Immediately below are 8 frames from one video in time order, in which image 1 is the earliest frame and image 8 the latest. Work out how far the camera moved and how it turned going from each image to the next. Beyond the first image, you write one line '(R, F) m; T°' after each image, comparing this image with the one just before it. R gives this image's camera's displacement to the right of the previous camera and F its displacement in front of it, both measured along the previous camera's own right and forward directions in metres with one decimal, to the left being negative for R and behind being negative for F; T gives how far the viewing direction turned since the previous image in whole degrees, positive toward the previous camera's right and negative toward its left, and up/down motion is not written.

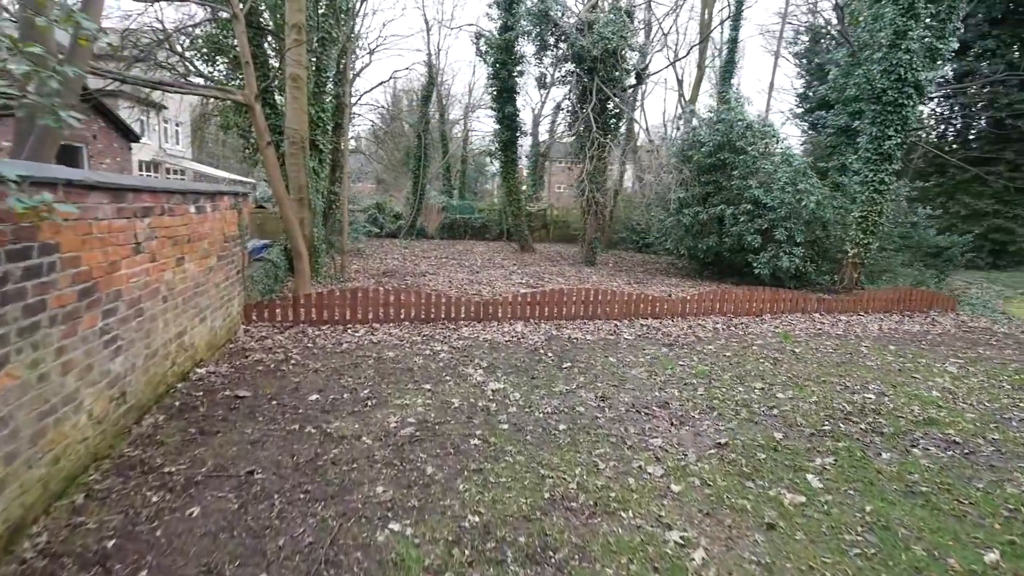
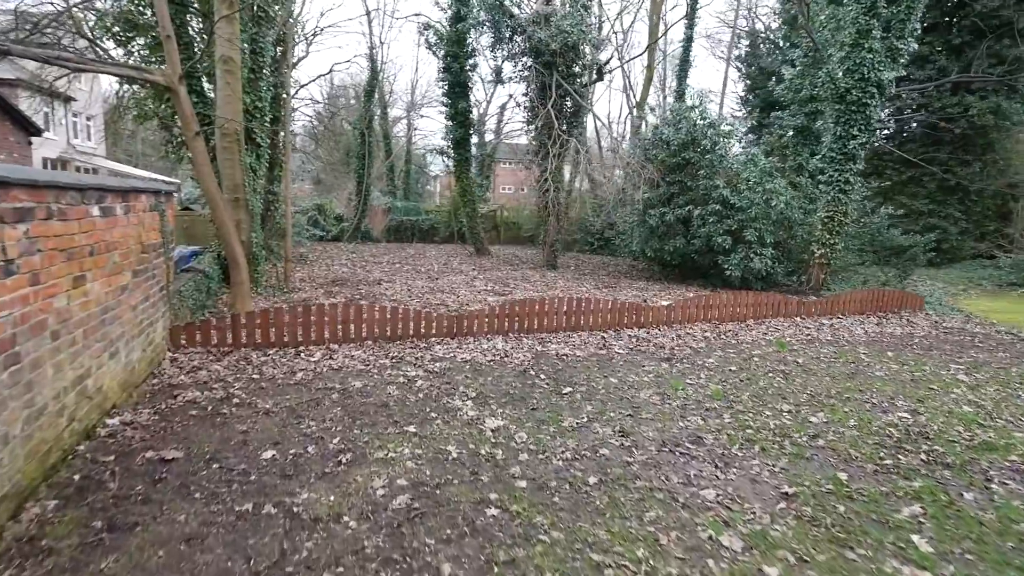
(-0.5, +0.9) m; +6°
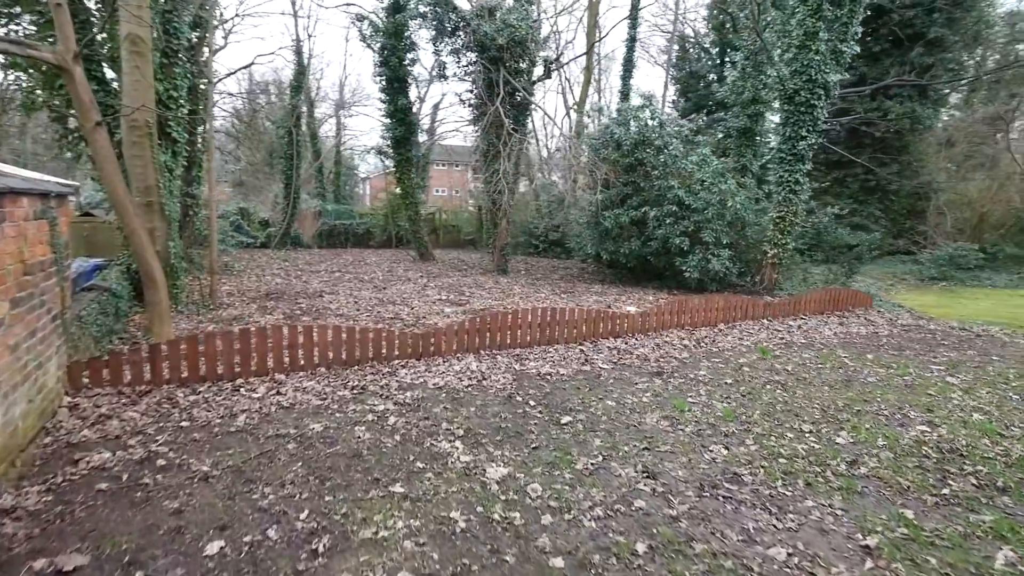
(-0.5, +0.8) m; +7°
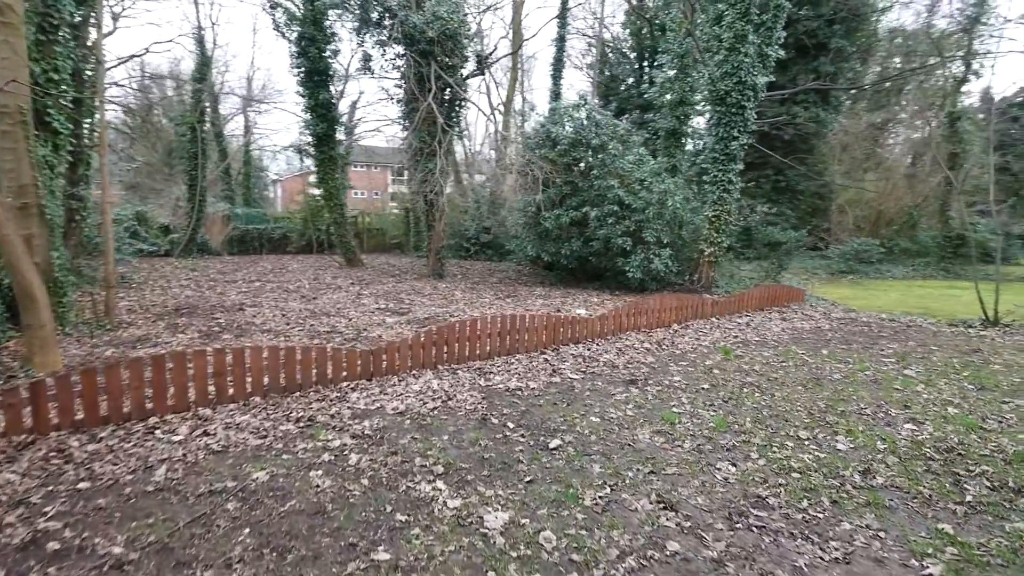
(-0.4, +0.6) m; +8°
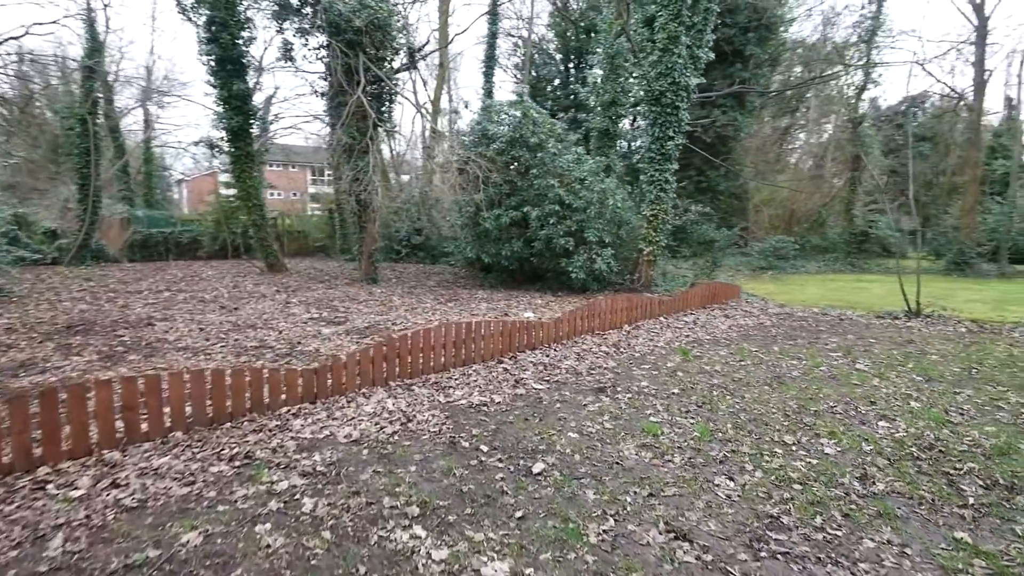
(-0.3, +0.5) m; +8°
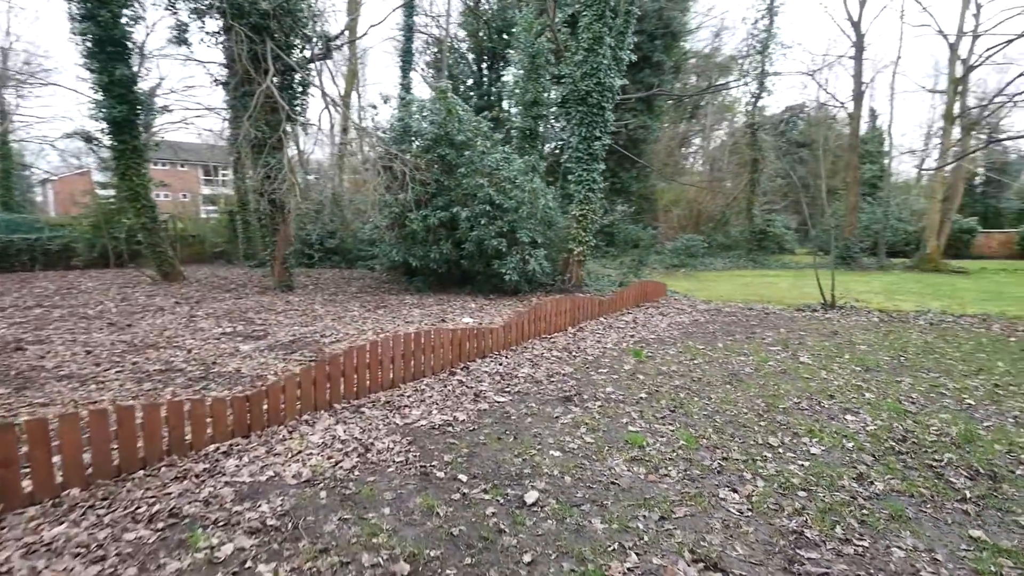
(-0.4, +0.5) m; +9°
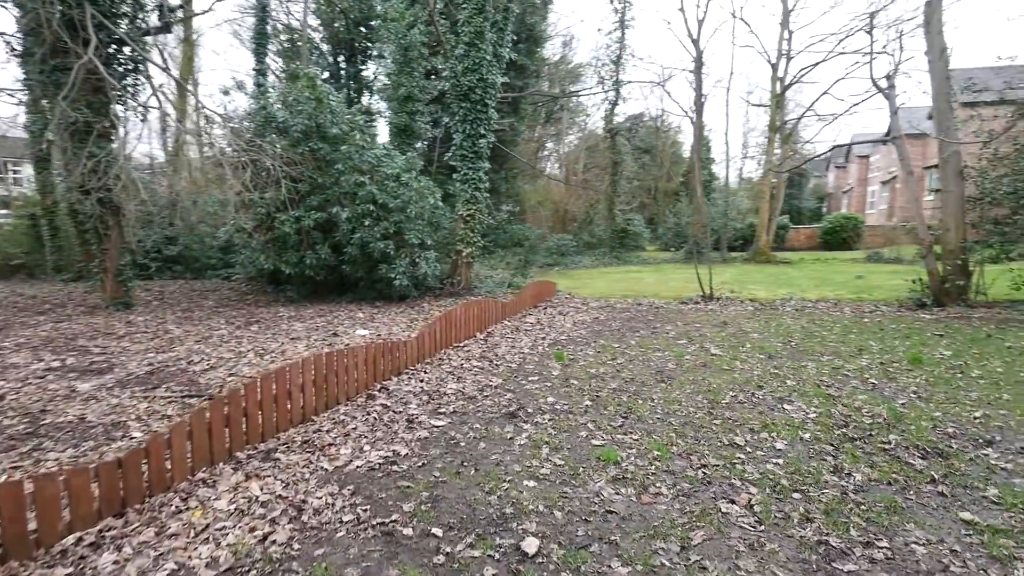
(-0.6, +0.6) m; +14°
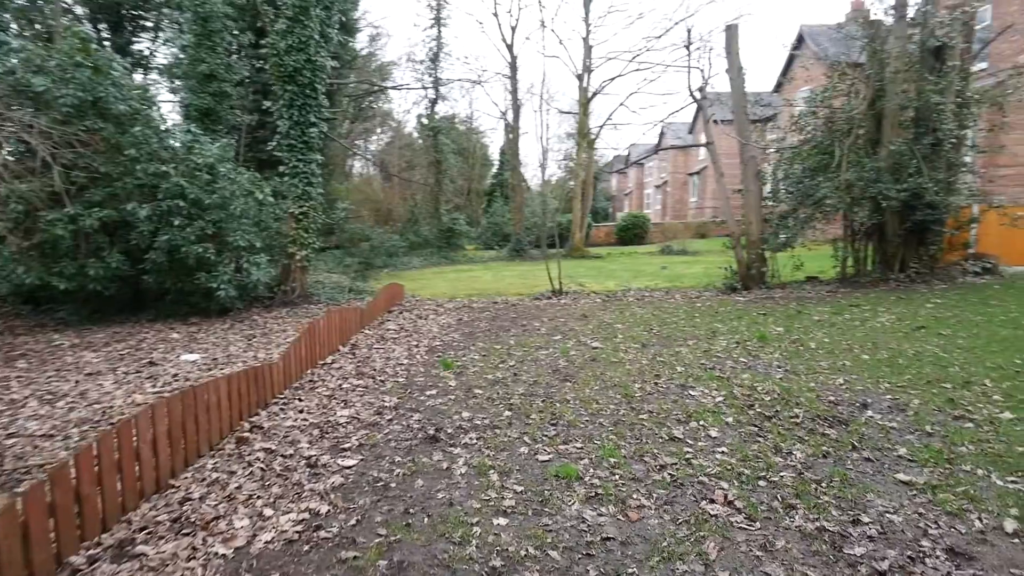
(-0.7, +0.7) m; +19°
